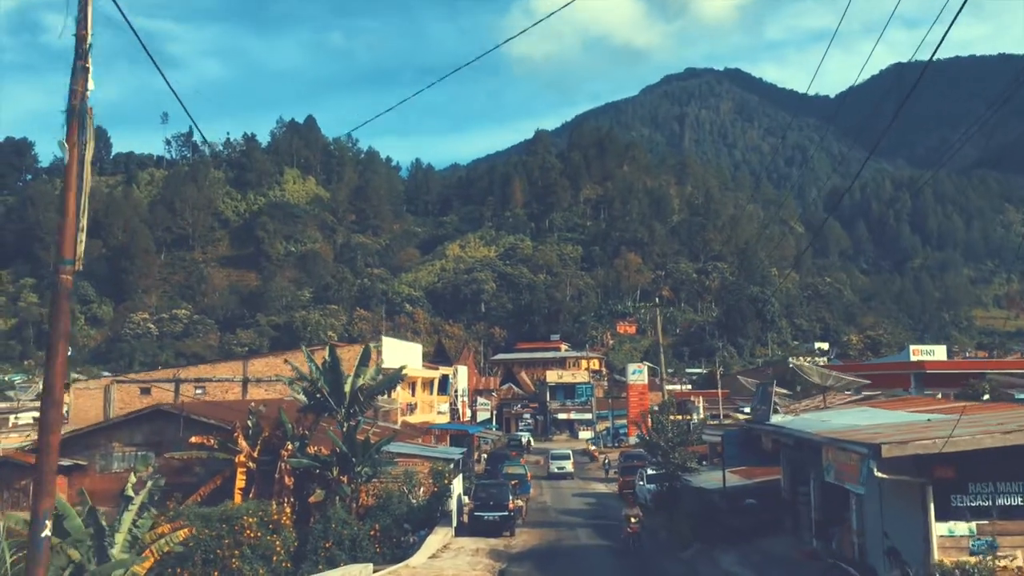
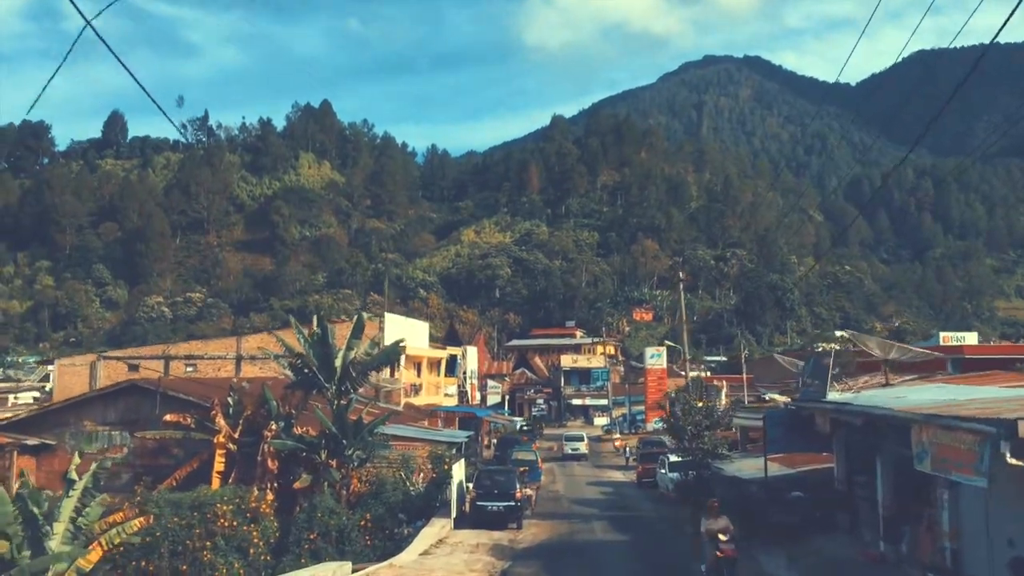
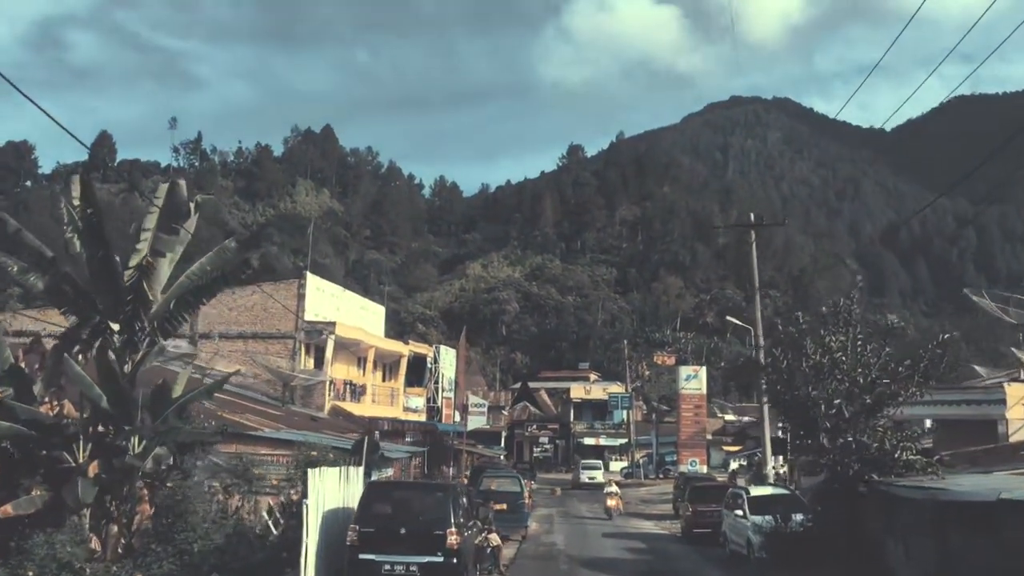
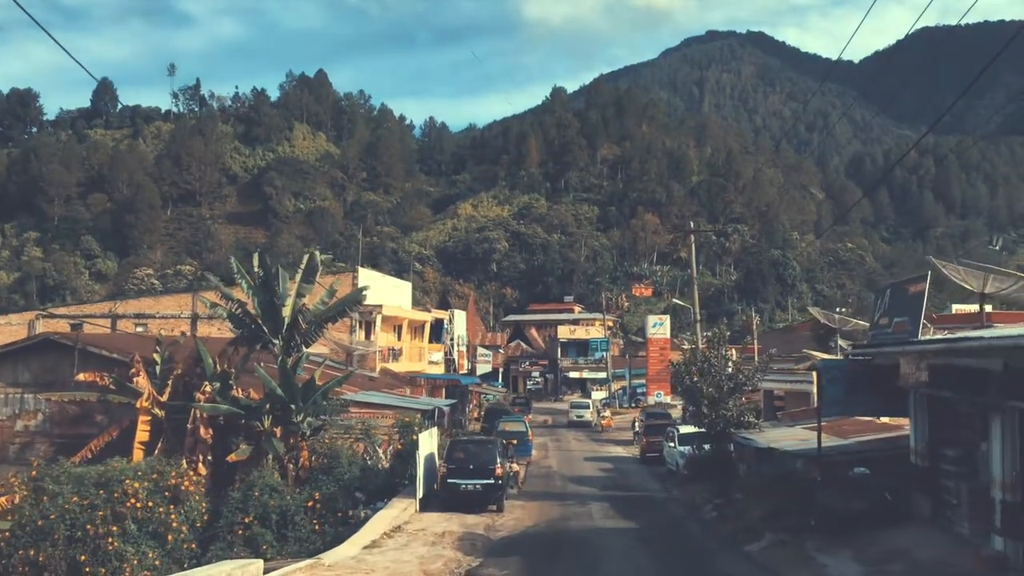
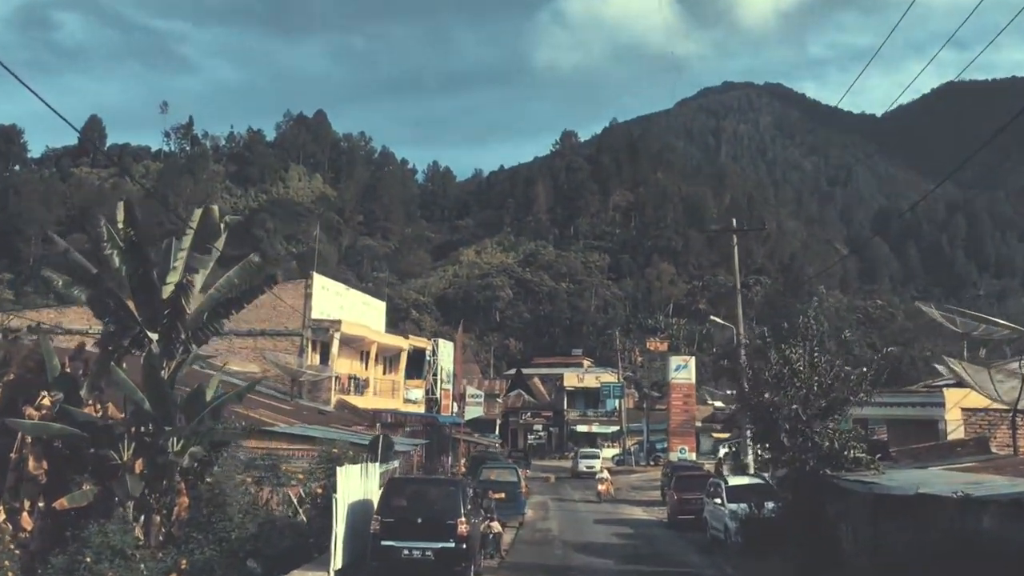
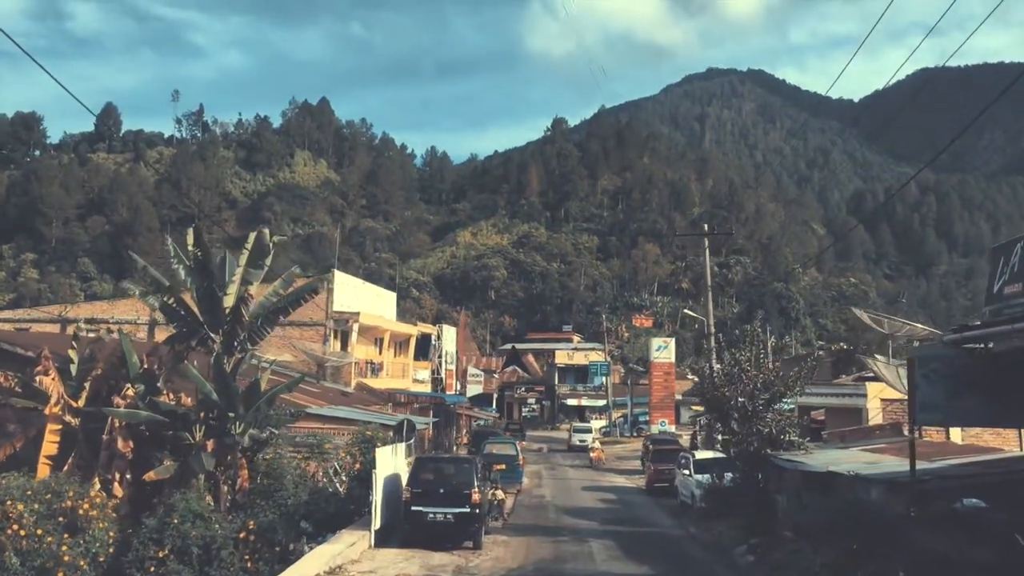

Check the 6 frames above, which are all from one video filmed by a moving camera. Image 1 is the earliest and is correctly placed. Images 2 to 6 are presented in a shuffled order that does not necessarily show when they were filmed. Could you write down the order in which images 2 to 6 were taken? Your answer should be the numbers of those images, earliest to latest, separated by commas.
2, 4, 6, 5, 3
